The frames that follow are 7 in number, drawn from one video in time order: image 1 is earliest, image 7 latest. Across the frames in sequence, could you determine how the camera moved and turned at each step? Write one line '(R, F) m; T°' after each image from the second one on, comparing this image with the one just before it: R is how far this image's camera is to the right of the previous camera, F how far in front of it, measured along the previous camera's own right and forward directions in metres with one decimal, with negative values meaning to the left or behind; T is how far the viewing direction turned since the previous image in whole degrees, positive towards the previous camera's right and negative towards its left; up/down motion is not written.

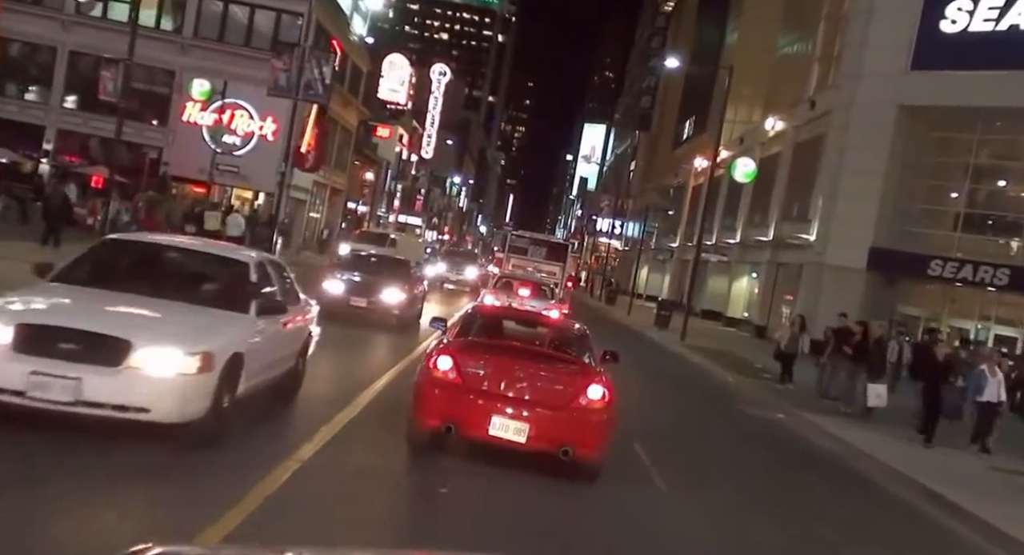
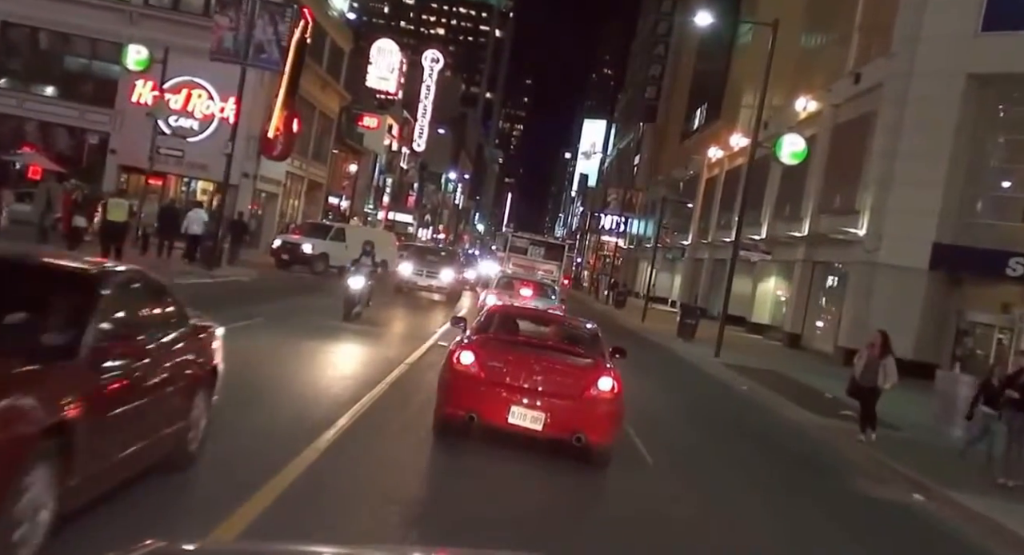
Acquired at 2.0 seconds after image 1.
(+0.1, +6.1) m; 0°
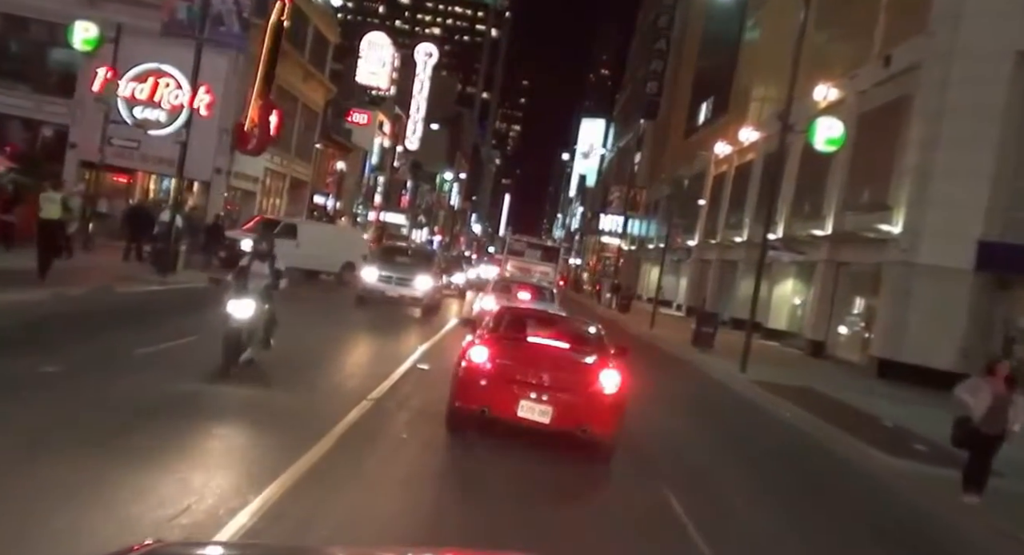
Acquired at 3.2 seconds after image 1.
(0.0, +3.5) m; 0°
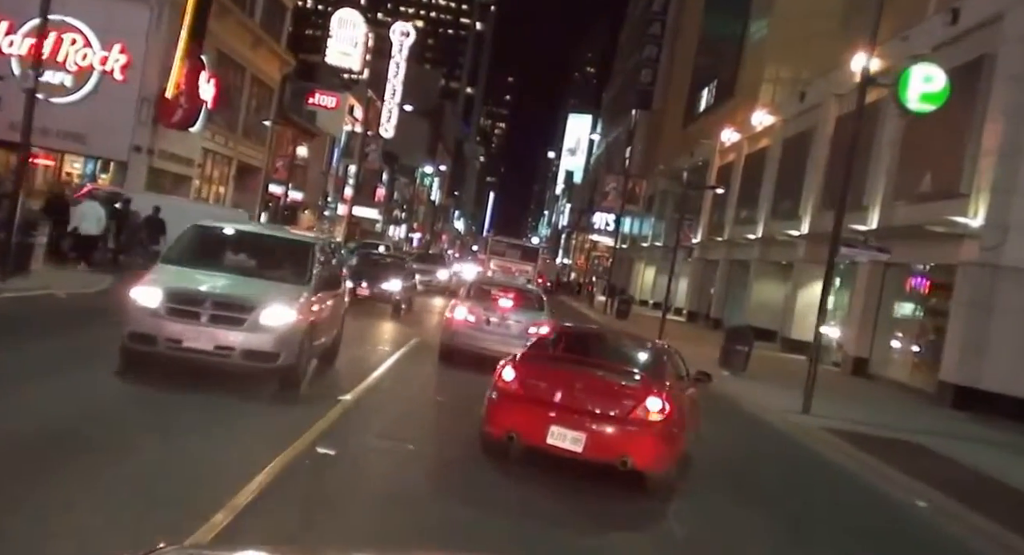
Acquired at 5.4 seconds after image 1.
(+0.1, +6.7) m; +1°
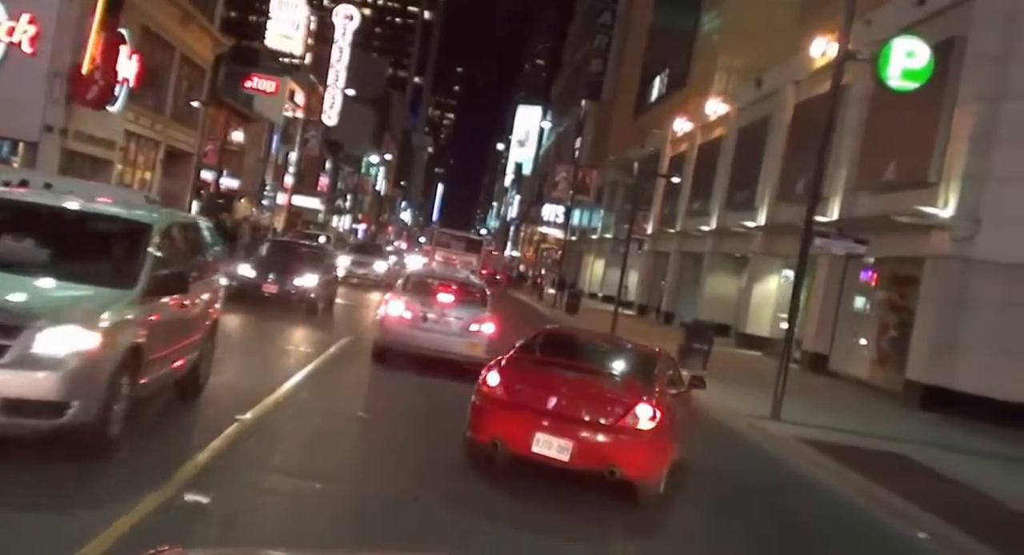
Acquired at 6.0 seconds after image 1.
(+0.1, +1.9) m; +3°
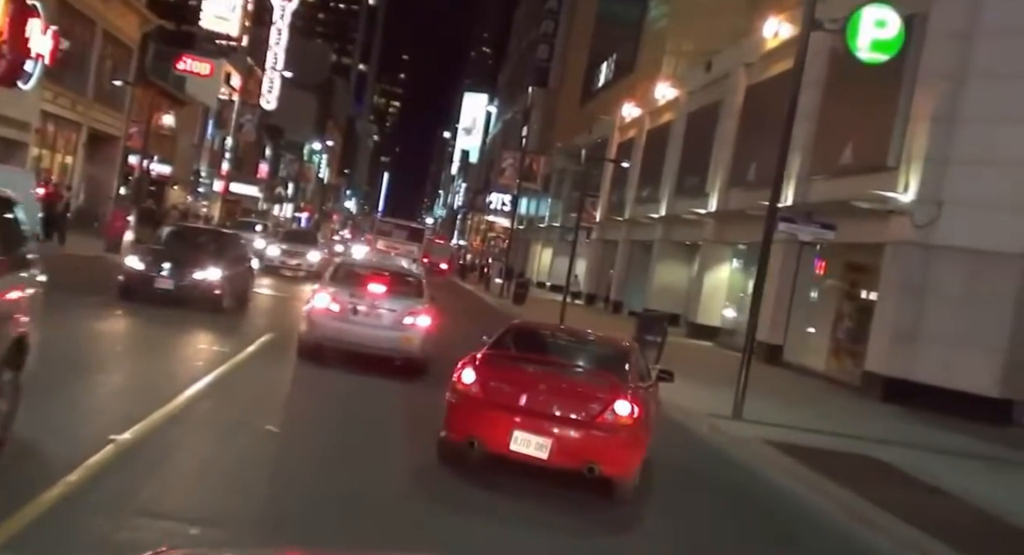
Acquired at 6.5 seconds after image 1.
(+0.1, +1.4) m; +3°
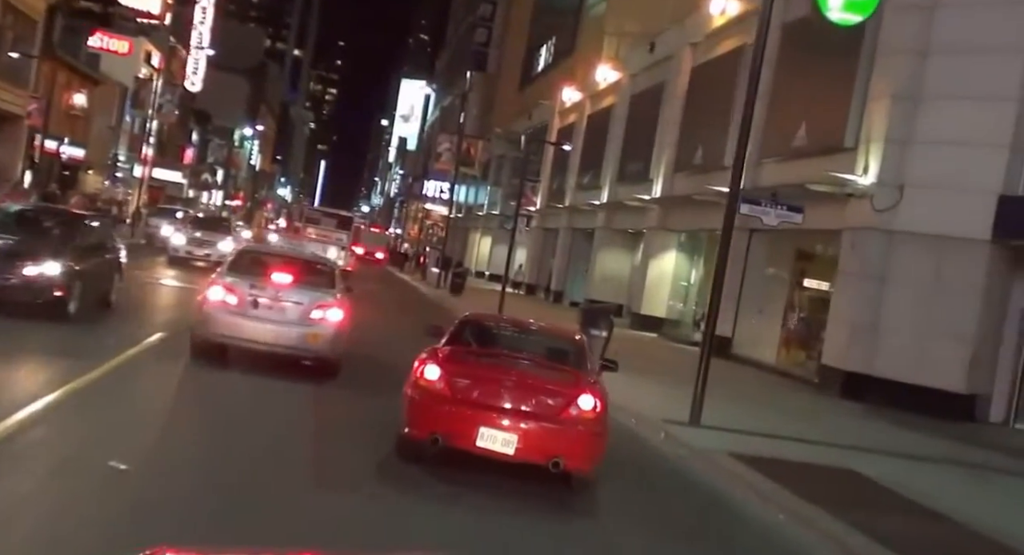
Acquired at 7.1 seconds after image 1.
(+0.1, +1.9) m; +4°
